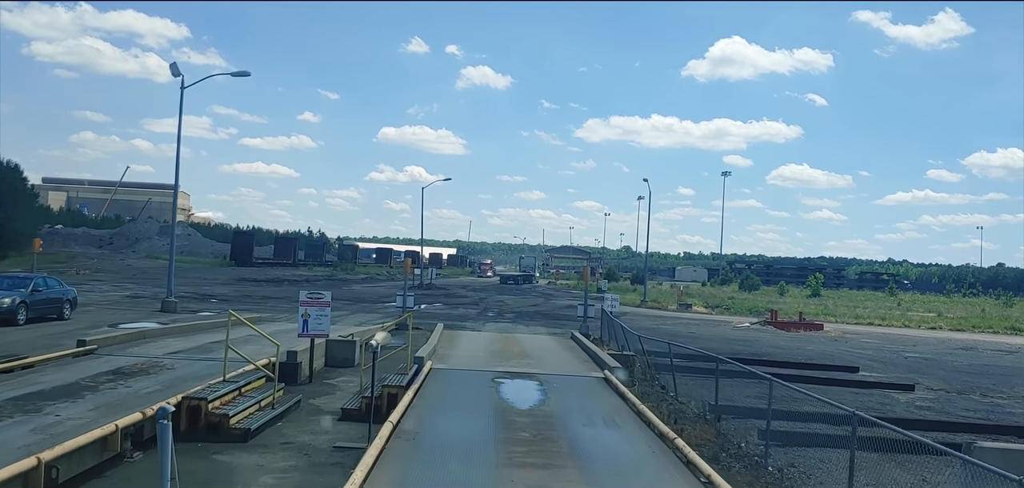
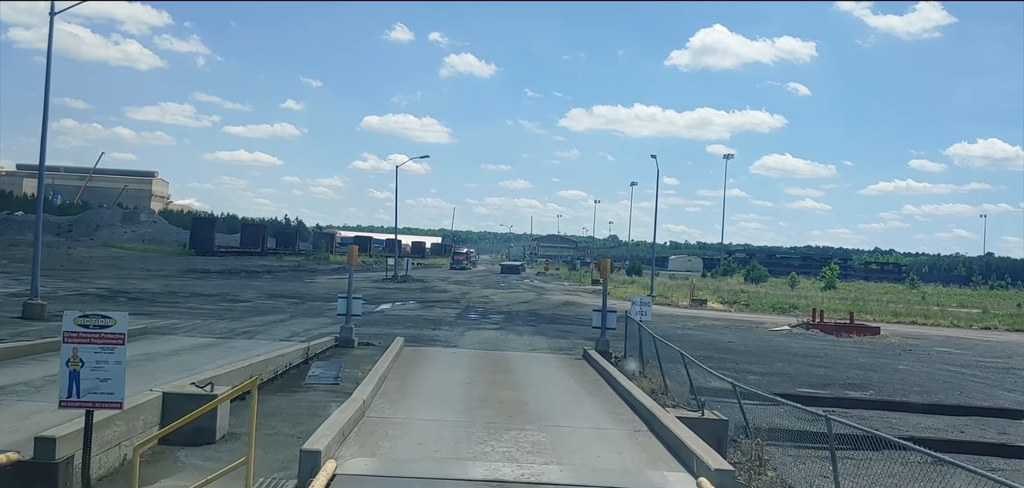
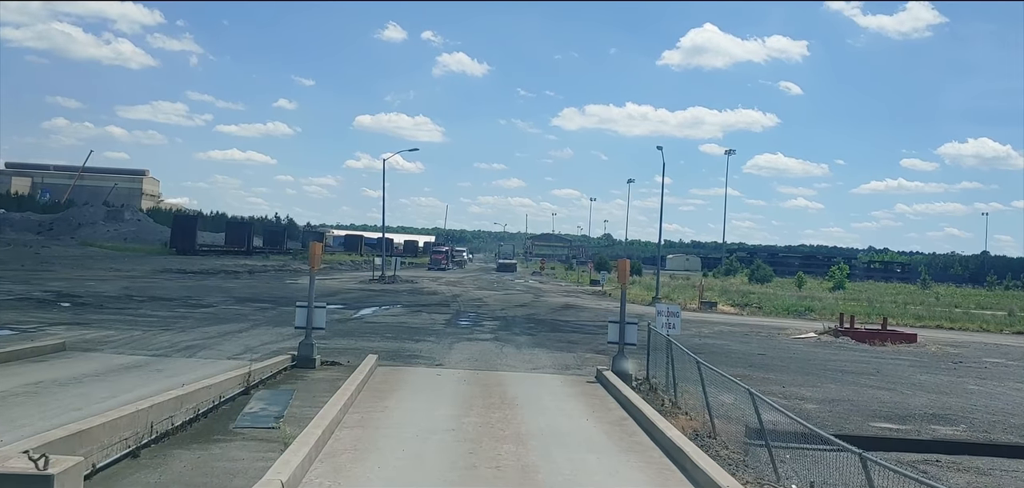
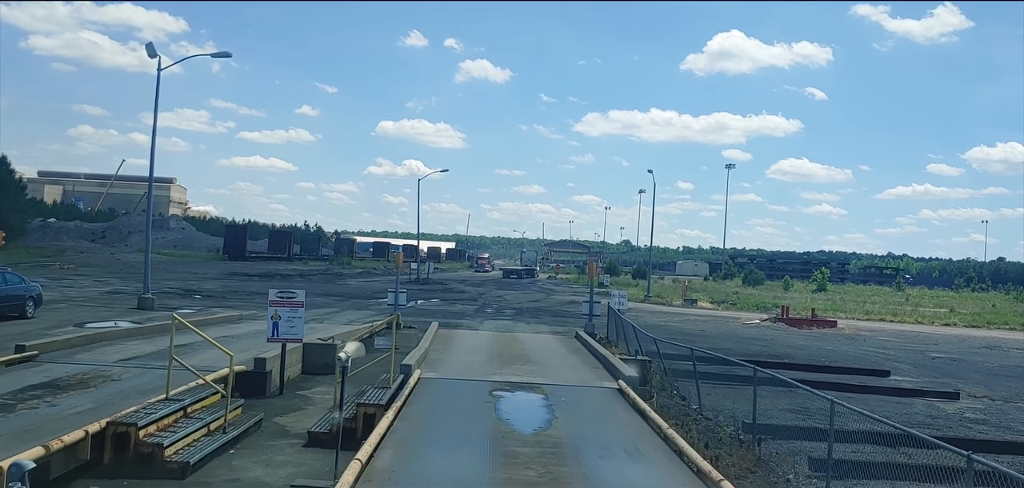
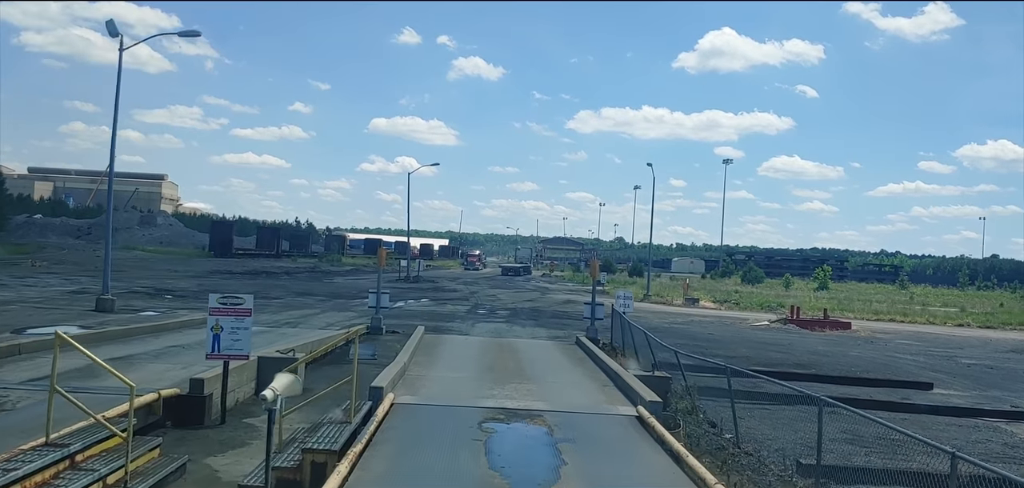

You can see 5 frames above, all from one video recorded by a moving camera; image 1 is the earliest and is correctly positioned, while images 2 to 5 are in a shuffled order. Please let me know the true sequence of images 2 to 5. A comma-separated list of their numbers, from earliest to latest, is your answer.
4, 5, 2, 3
